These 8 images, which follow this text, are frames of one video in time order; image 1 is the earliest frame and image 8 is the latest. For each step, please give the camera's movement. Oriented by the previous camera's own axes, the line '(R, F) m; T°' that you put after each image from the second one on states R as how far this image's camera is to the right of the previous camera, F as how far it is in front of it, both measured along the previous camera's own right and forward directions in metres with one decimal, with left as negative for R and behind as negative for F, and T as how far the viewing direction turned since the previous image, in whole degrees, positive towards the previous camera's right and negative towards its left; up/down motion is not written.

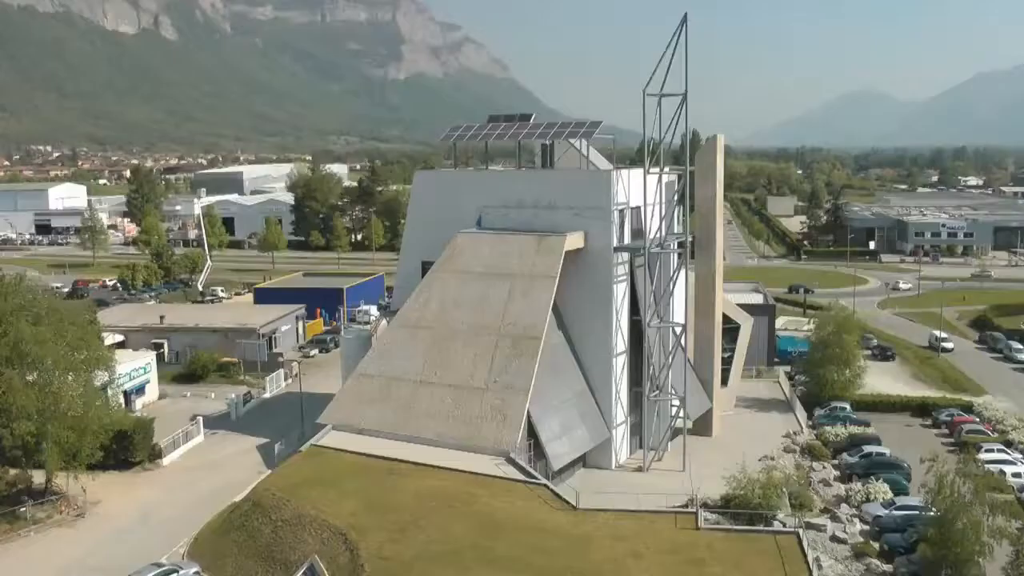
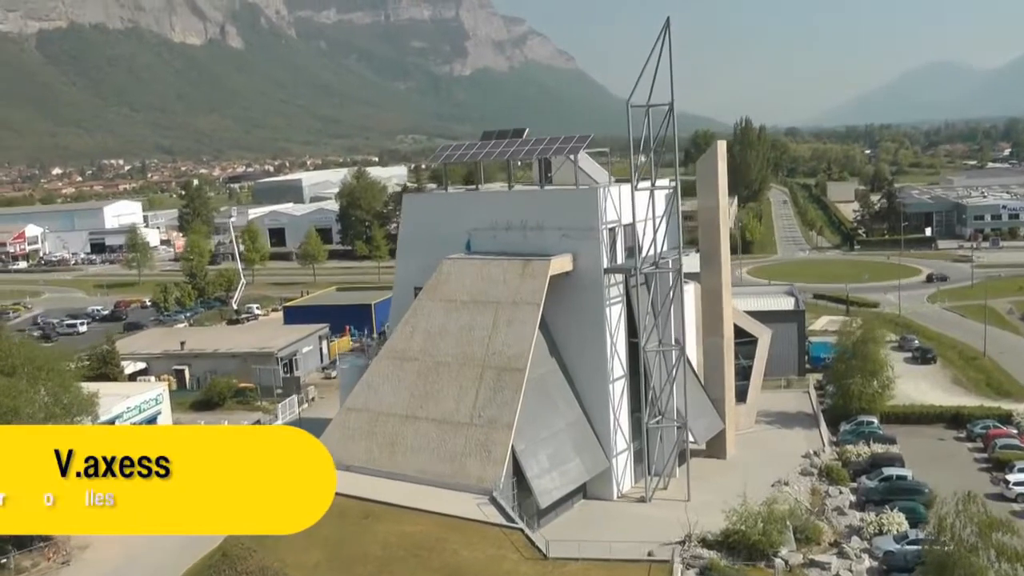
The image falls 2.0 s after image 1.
(+1.7, +0.8) m; -4°
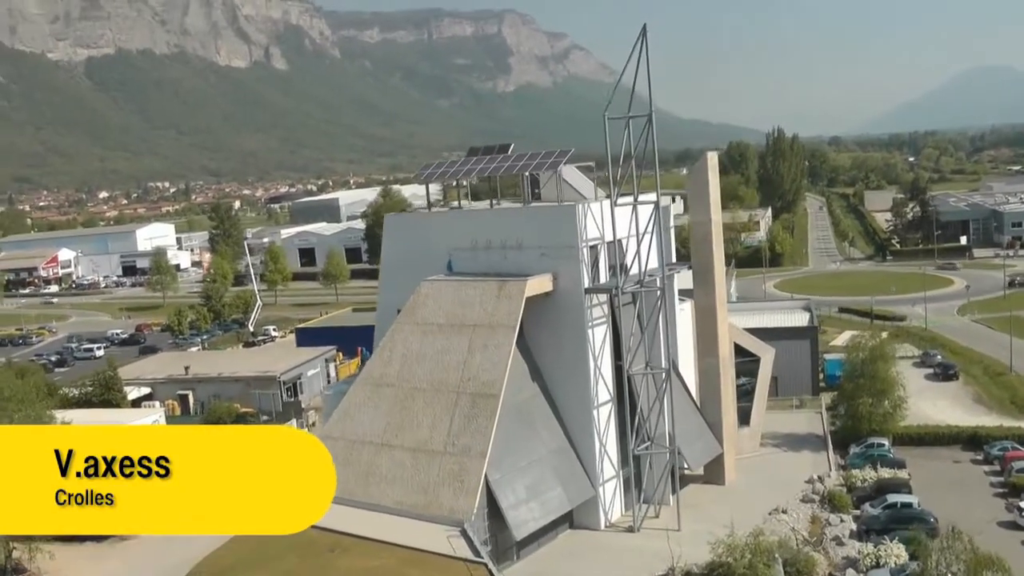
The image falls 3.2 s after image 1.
(+1.4, +0.7) m; -3°
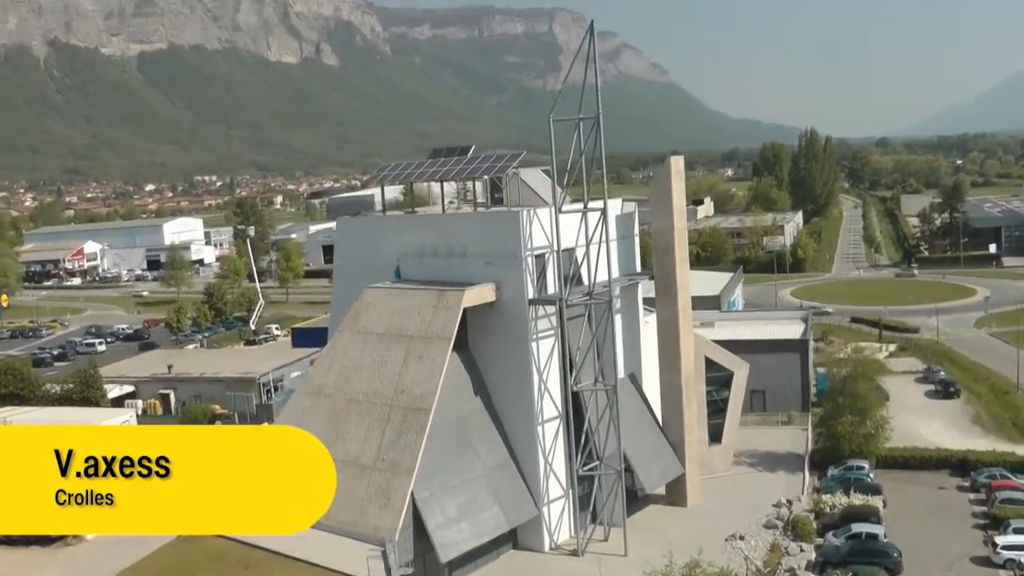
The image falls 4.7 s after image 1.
(+2.1, +0.9) m; -3°
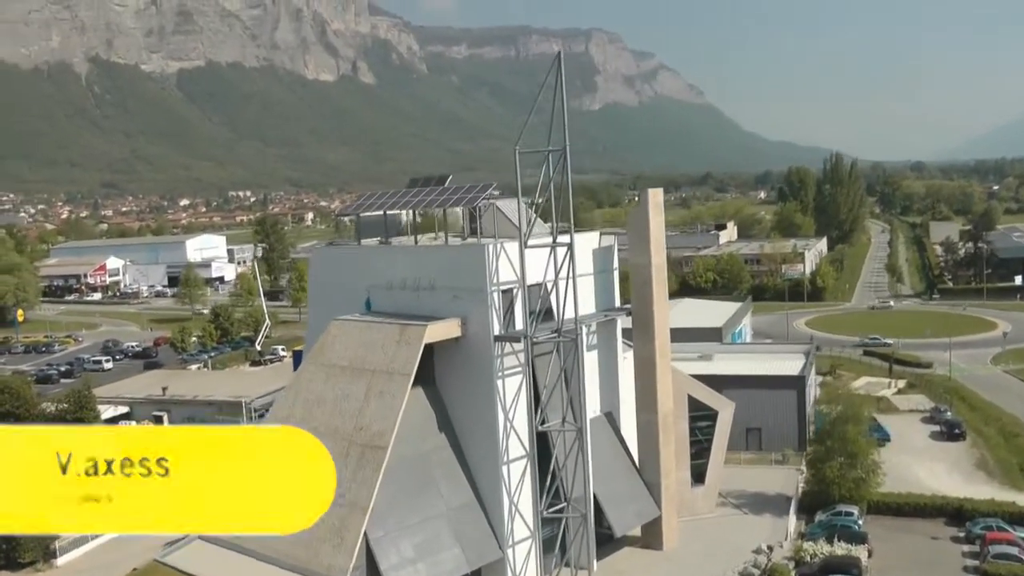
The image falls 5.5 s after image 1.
(+1.3, +0.4) m; -2°
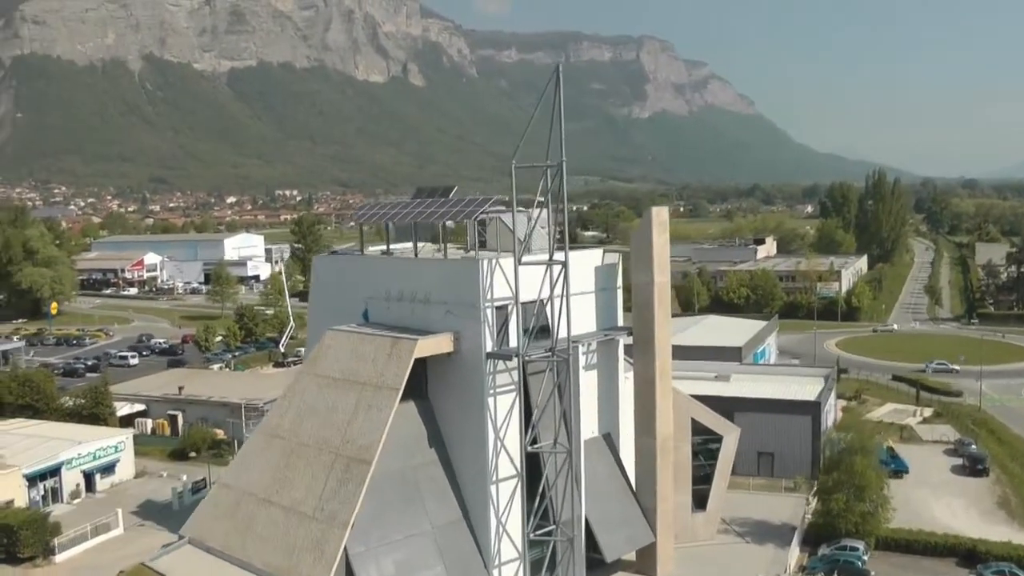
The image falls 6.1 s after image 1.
(+0.9, +0.3) m; -3°
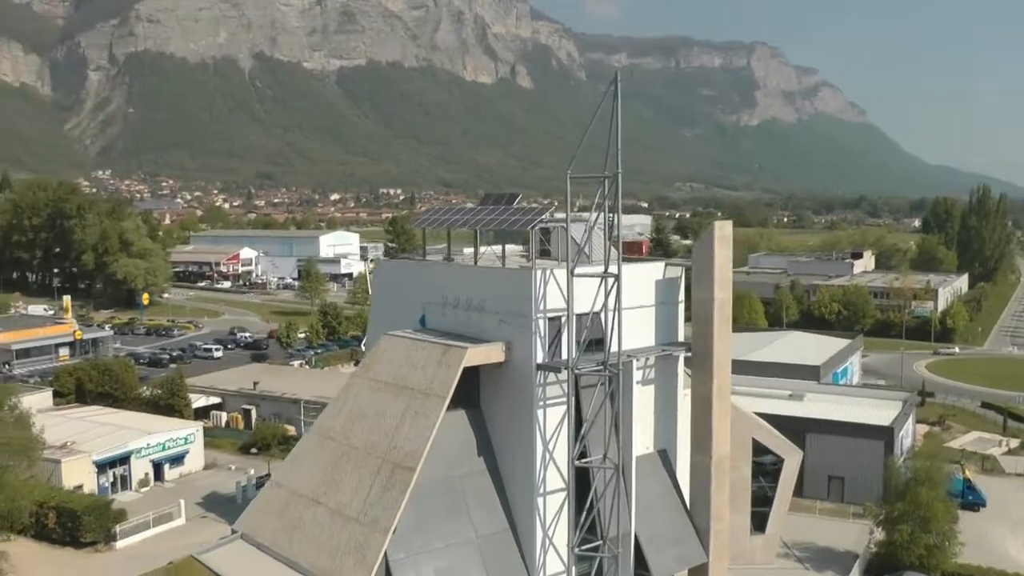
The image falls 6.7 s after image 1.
(+0.6, +0.1) m; -5°
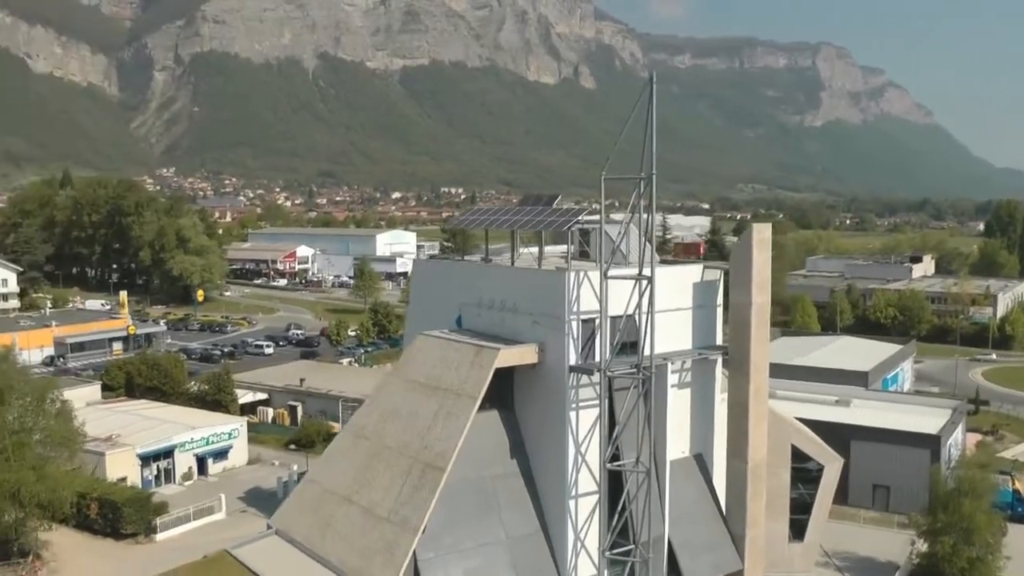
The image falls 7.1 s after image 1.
(+0.3, 0.0) m; -3°
